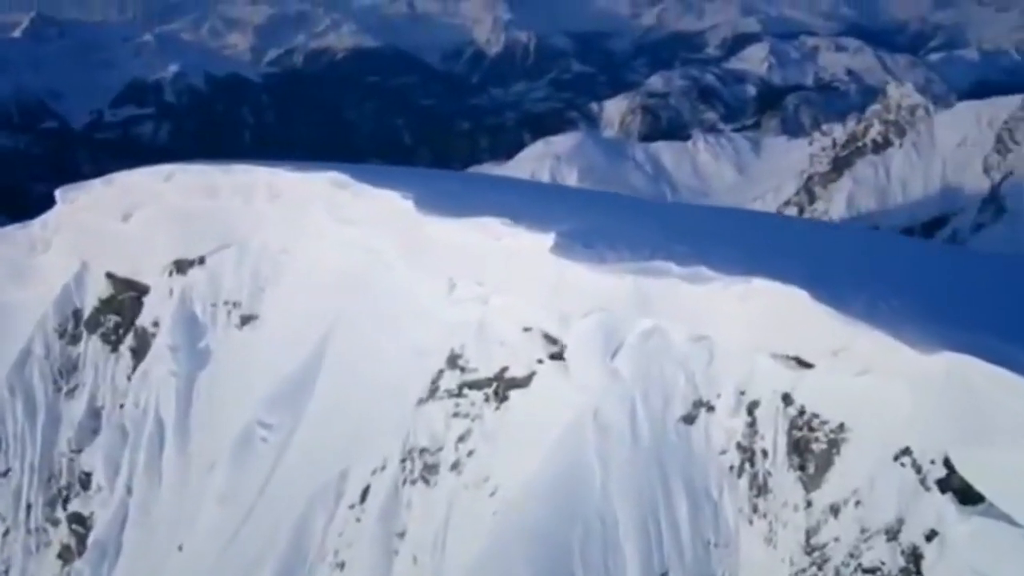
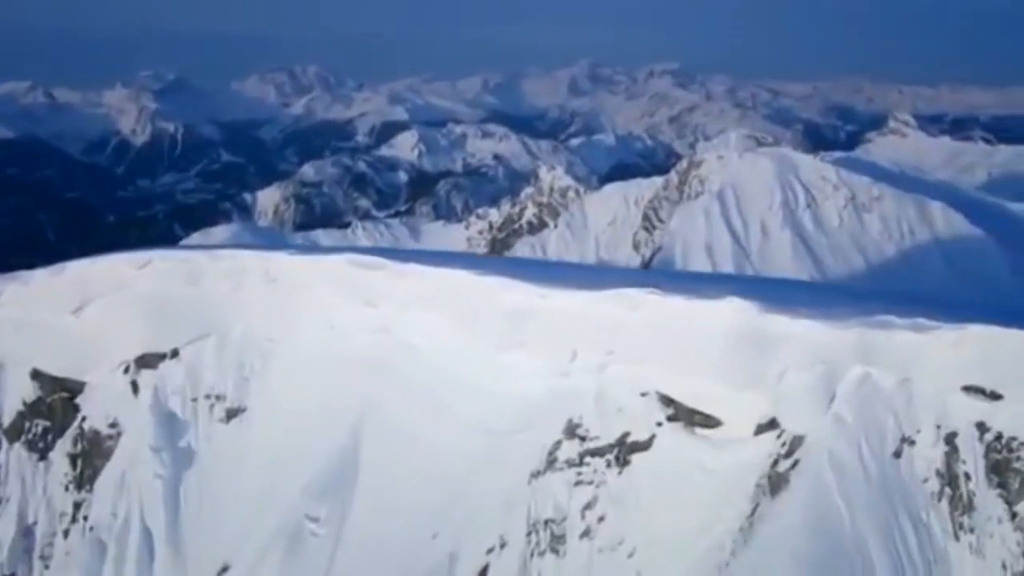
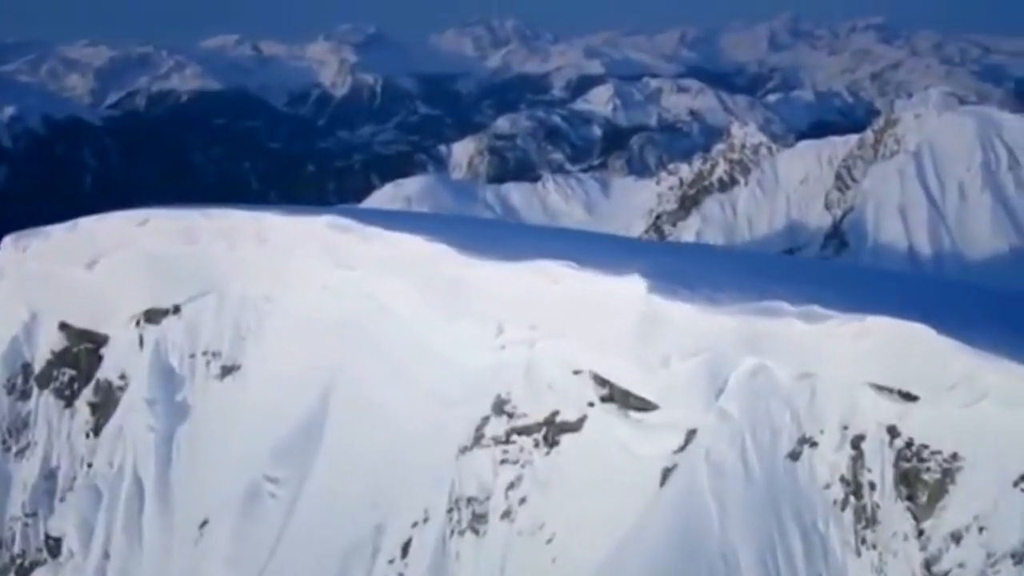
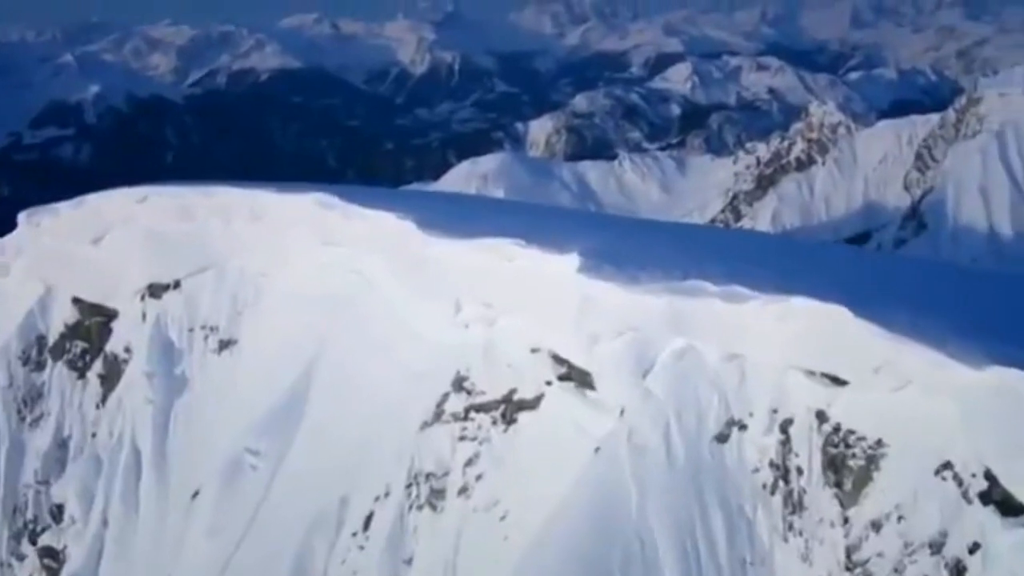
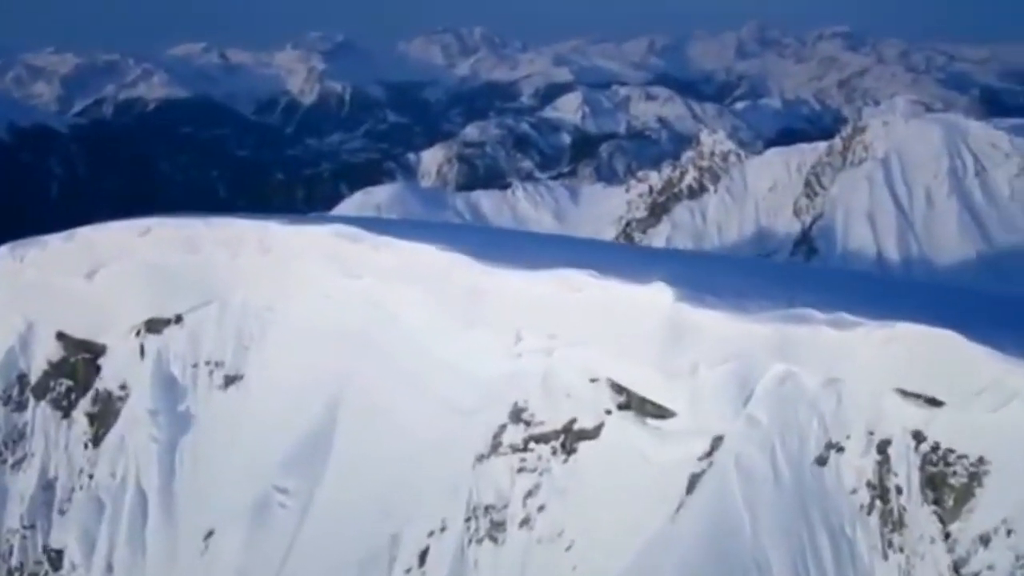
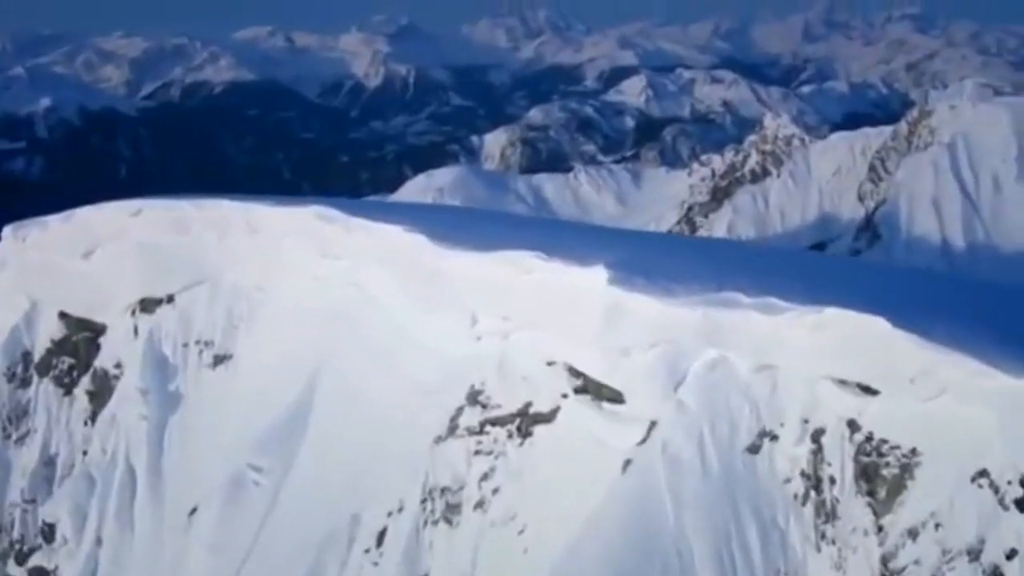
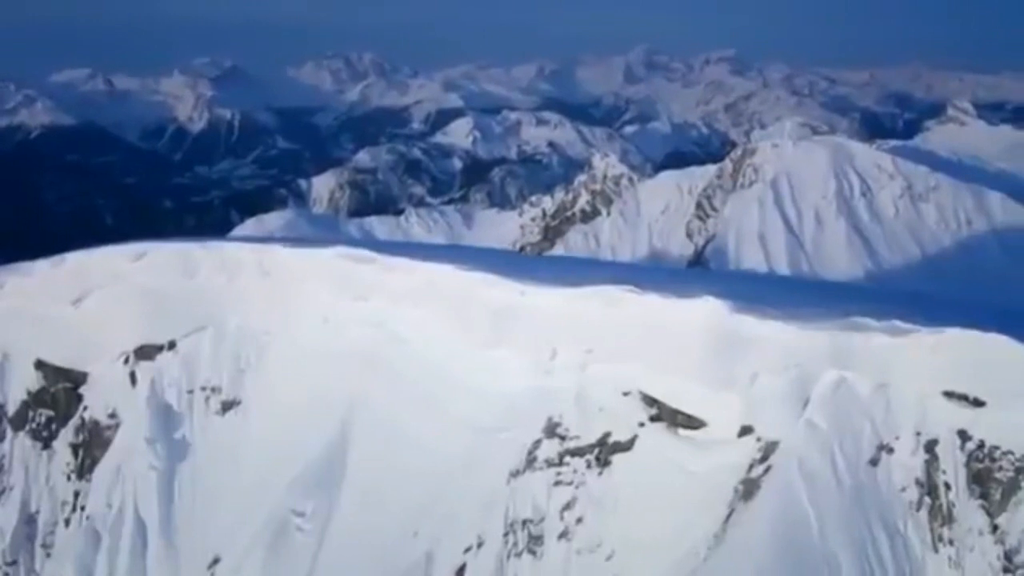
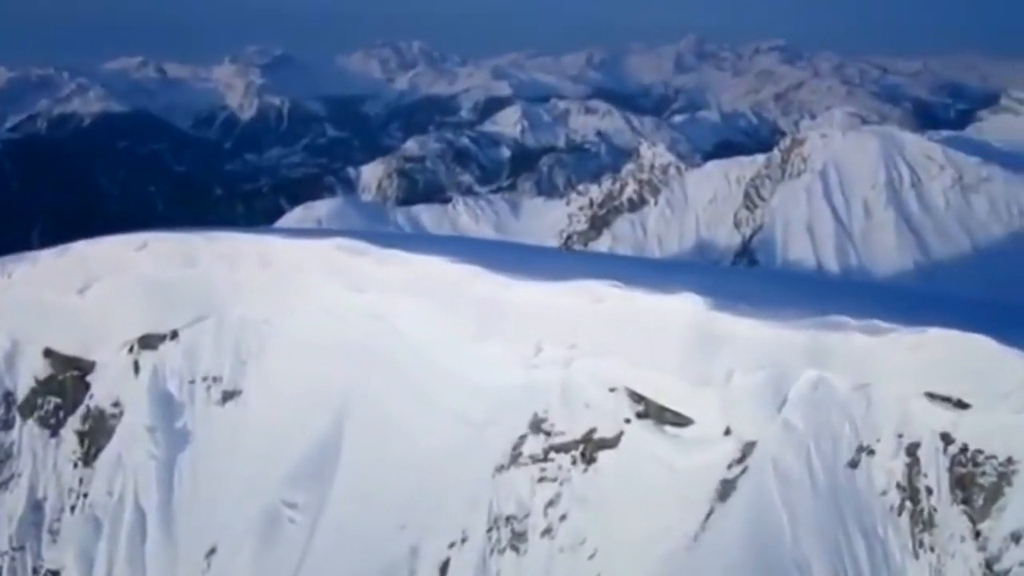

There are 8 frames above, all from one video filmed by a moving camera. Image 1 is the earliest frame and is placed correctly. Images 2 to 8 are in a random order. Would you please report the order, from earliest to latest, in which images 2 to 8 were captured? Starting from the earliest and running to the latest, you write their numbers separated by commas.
4, 6, 3, 5, 8, 7, 2
